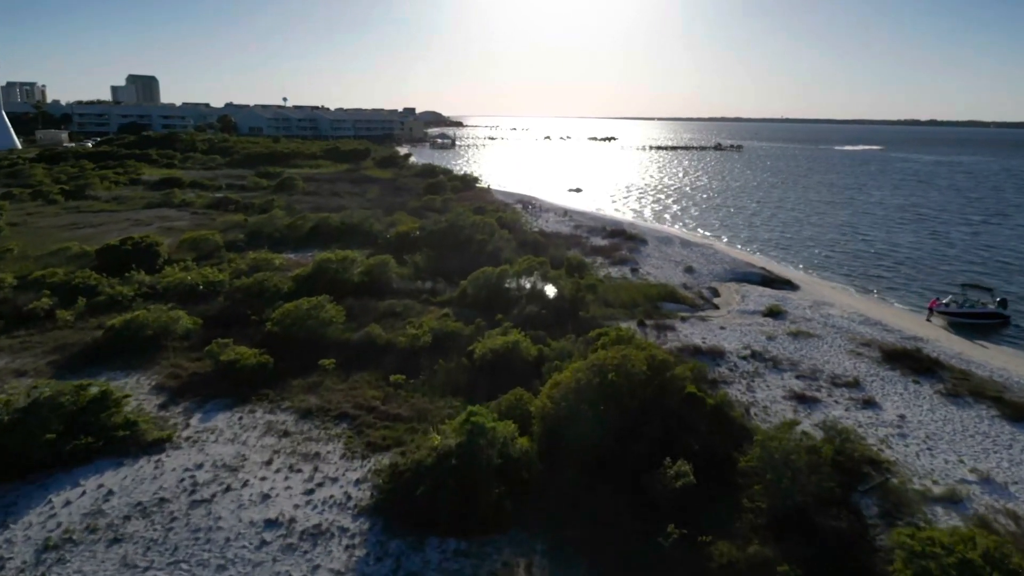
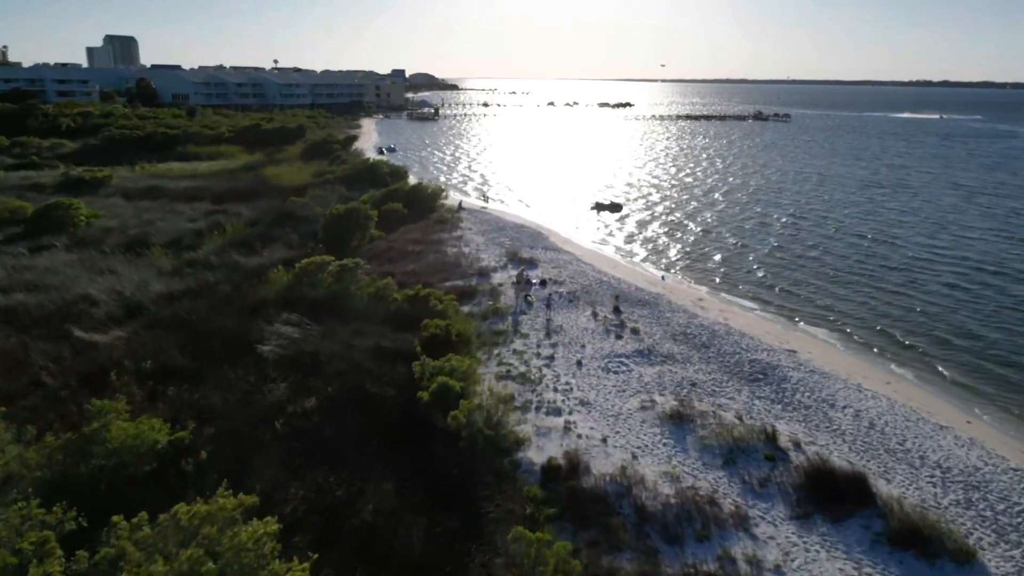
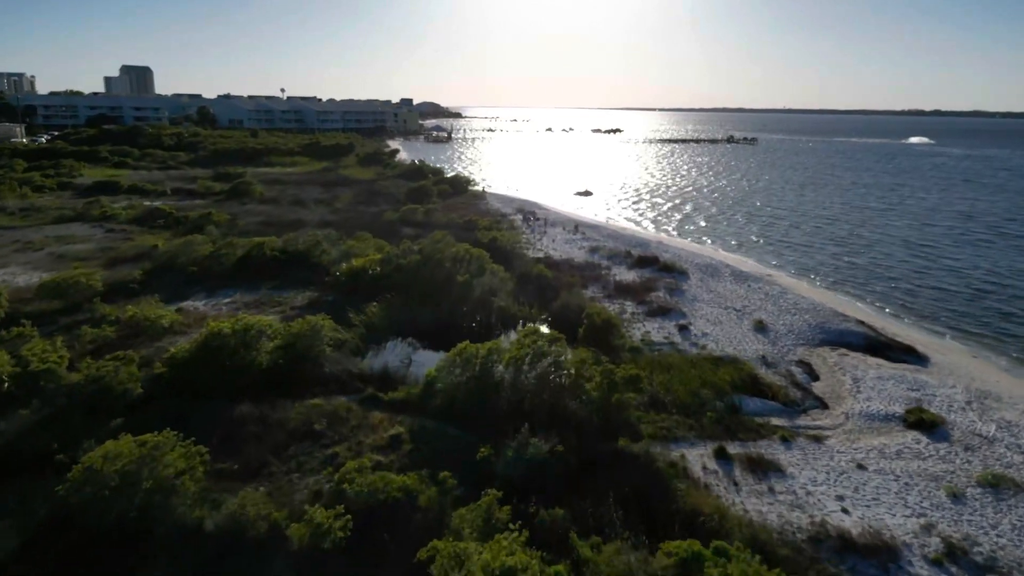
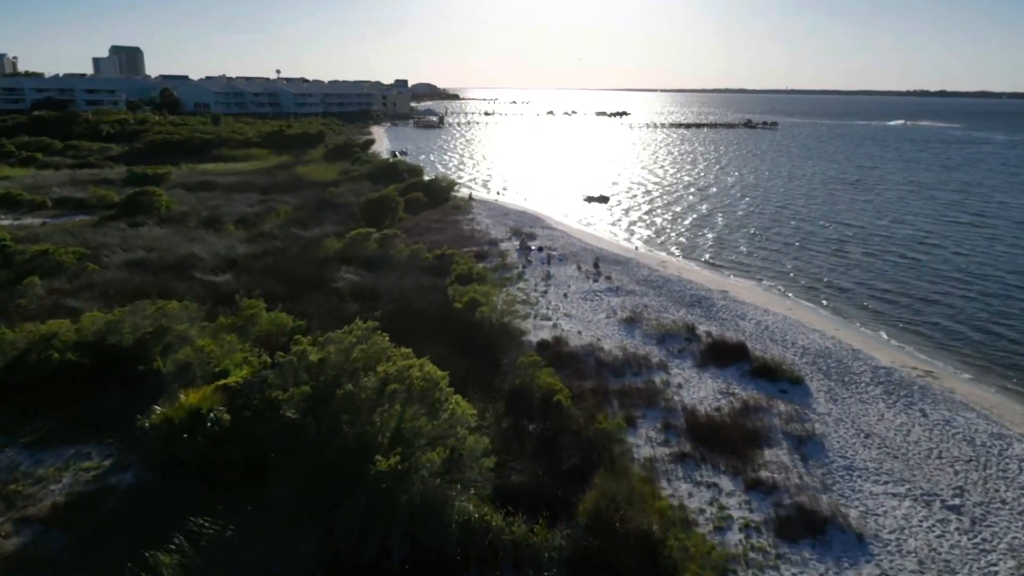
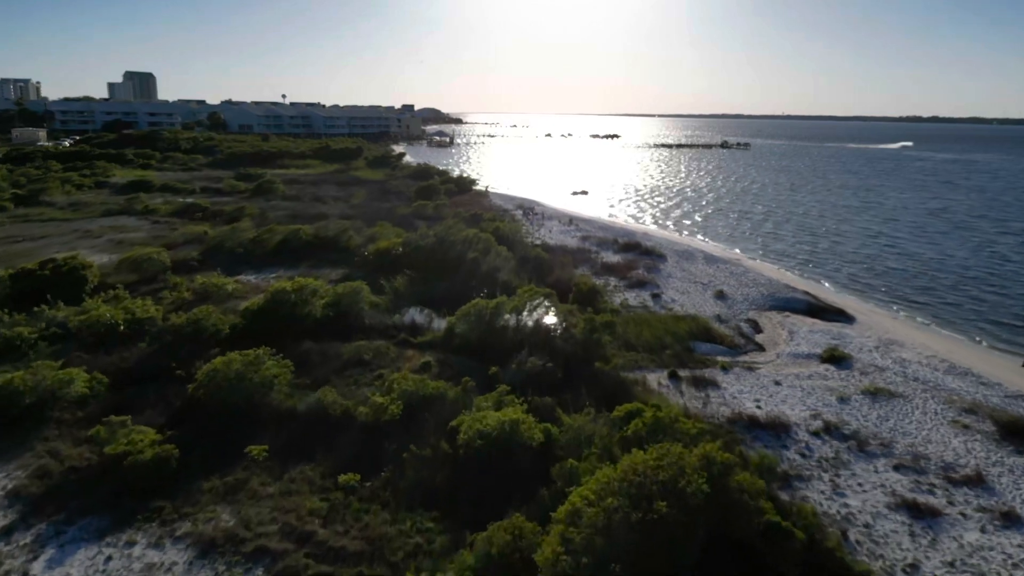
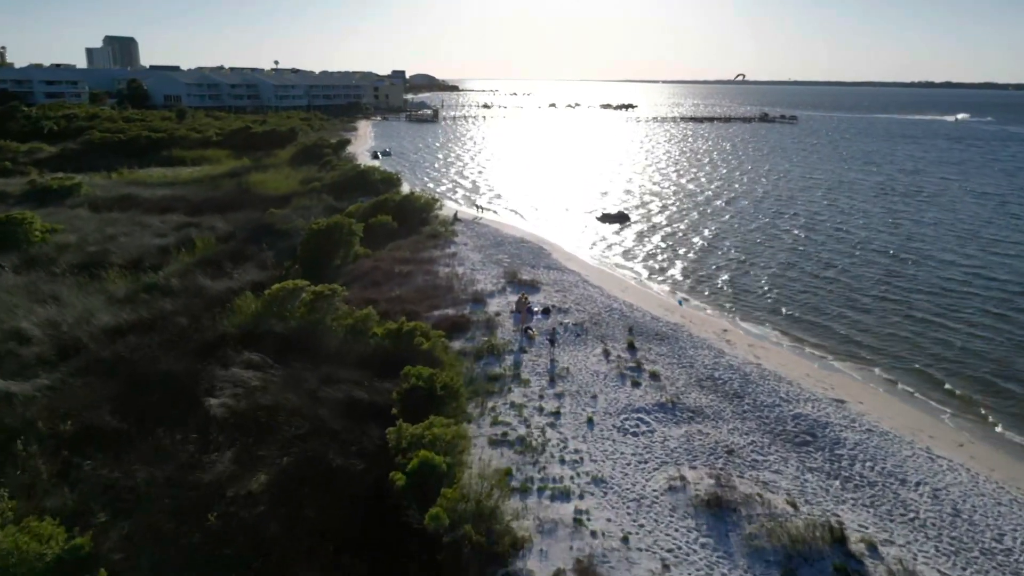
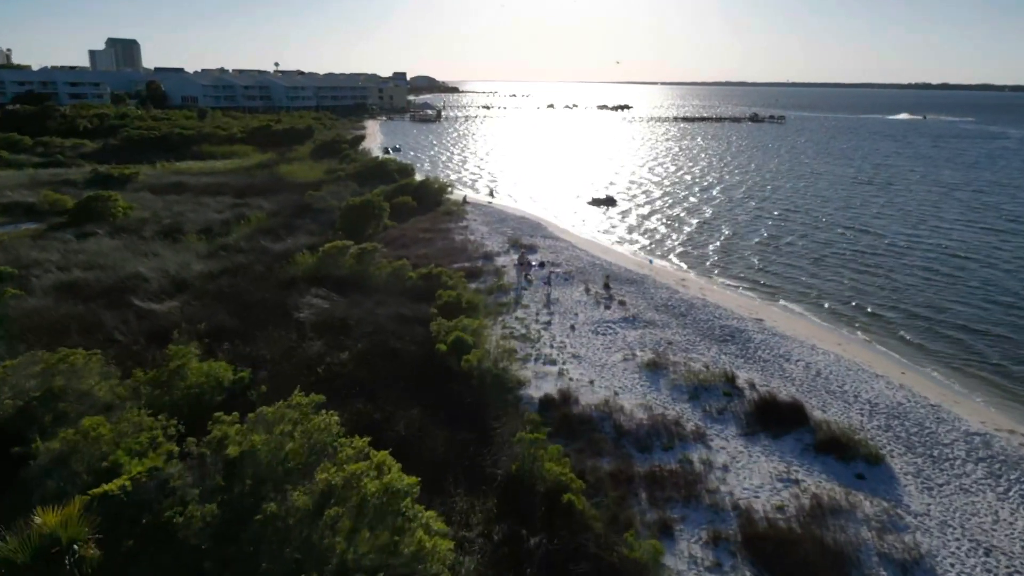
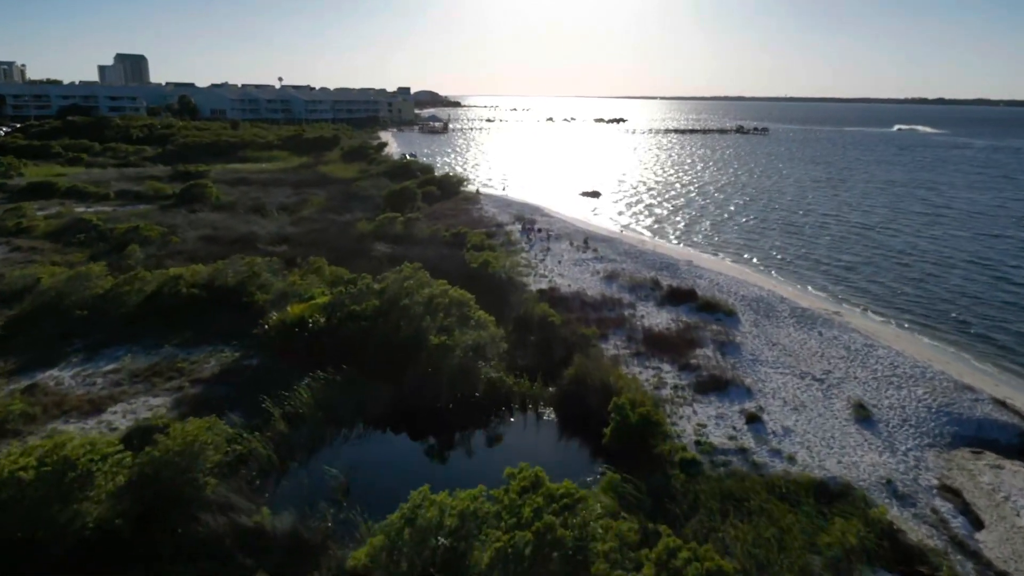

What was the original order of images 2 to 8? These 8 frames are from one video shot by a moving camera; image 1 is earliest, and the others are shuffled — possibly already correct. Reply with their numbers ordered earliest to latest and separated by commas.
5, 3, 8, 4, 7, 2, 6
